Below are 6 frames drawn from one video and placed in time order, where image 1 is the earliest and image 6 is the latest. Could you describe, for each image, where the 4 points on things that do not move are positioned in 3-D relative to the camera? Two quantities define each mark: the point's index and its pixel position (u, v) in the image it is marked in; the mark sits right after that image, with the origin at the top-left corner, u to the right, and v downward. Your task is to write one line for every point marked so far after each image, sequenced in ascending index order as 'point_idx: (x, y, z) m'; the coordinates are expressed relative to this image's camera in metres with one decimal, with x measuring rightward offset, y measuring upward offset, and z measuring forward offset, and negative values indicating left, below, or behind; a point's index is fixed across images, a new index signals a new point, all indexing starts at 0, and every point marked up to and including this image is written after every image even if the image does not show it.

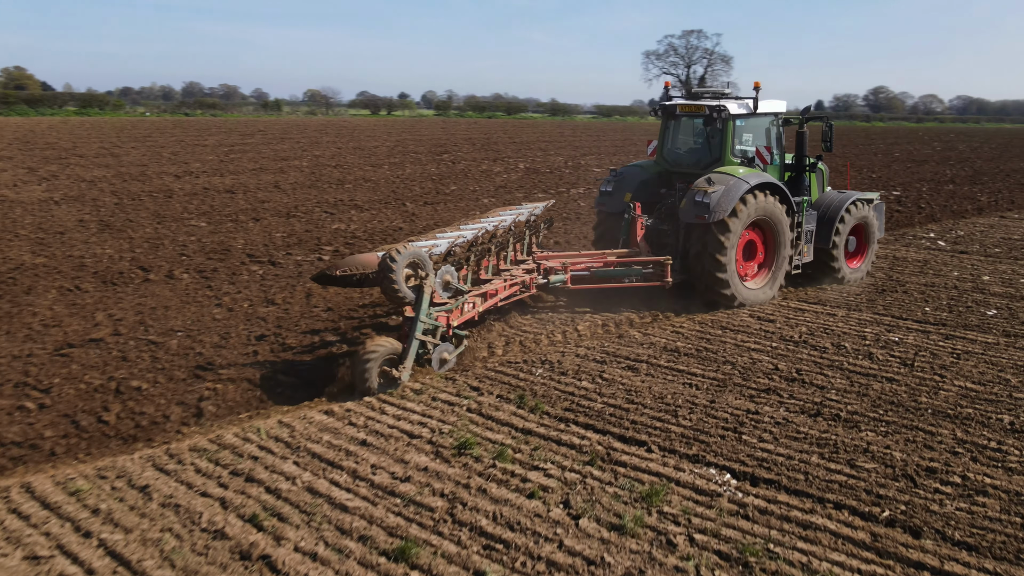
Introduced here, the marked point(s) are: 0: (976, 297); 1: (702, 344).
0: (+3.7, -0.1, +7.7) m
1: (+1.2, -0.4, +6.2) m
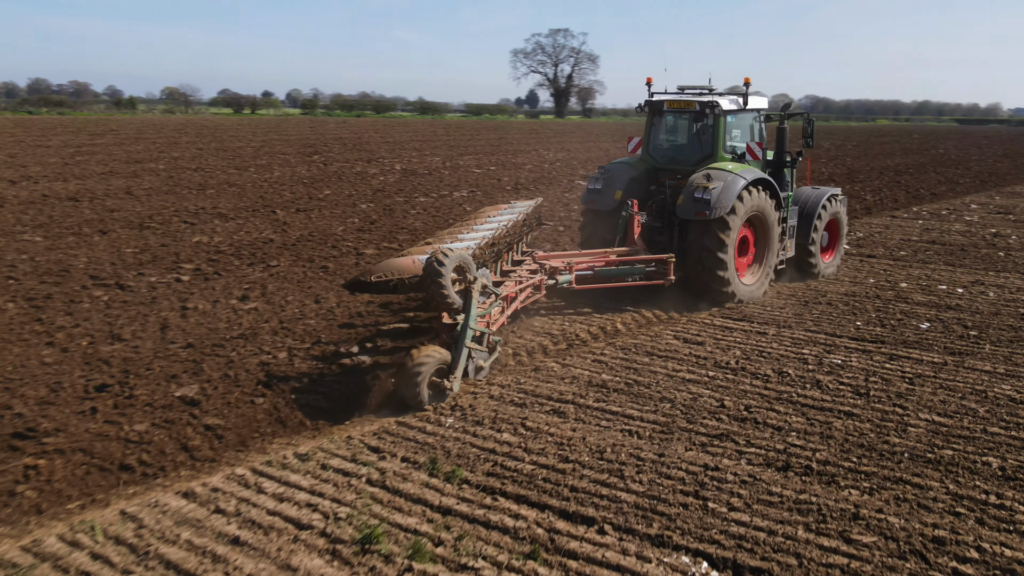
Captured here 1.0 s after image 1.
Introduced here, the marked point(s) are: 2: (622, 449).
0: (+2.9, -0.1, +7.3) m
1: (+0.6, -0.5, +5.4) m
2: (+0.5, -0.7, +4.3) m
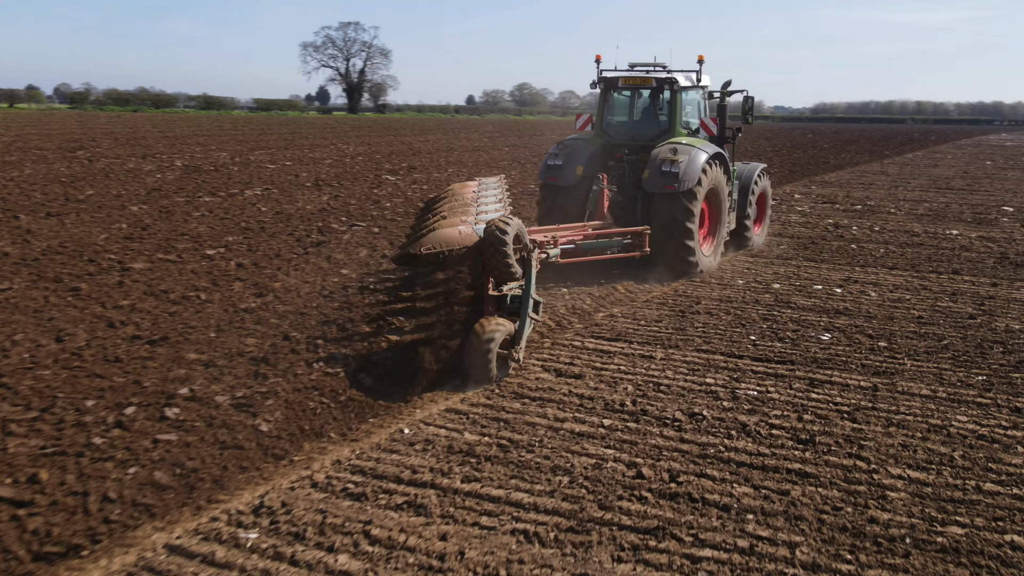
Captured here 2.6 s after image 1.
0: (+1.8, -0.2, +6.2) m
1: (0.0, -0.6, +4.0) m
2: (0.0, -0.8, +2.8) m
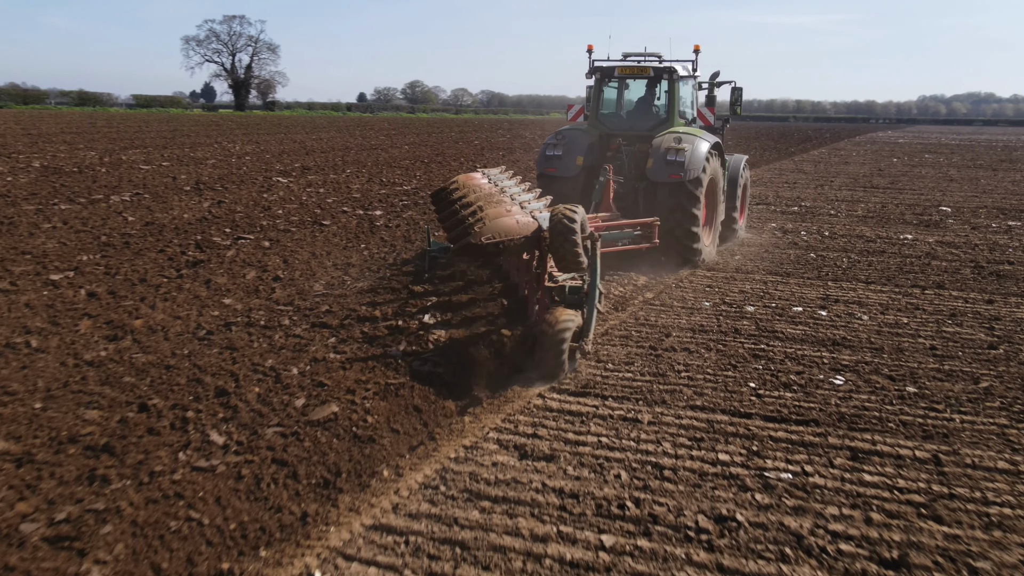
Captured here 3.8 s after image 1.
0: (+1.4, -0.3, +5.1) m
1: (-0.1, -0.8, +2.7) m
2: (+0.1, -1.0, +1.5) m
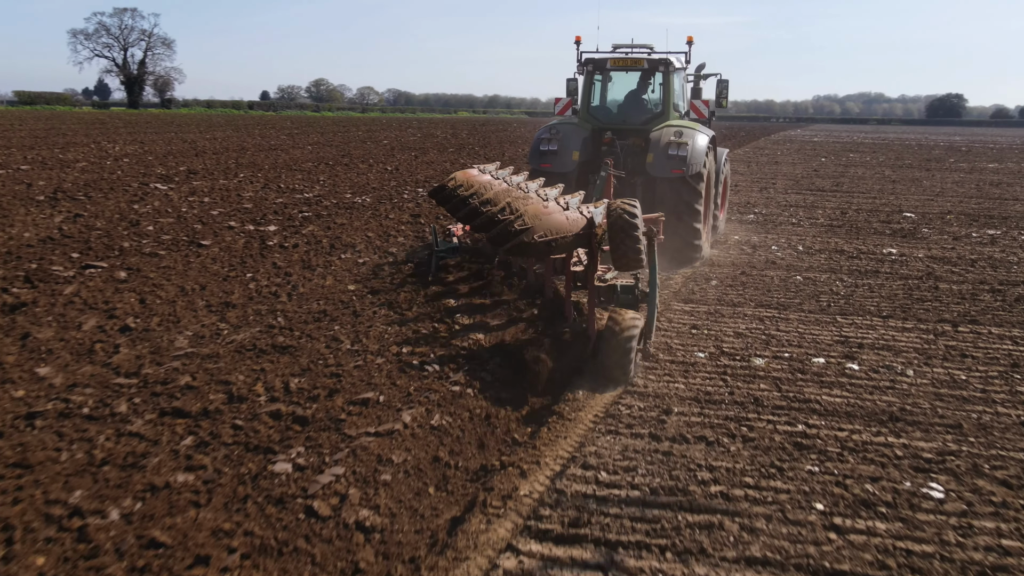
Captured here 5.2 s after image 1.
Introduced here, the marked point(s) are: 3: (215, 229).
0: (+1.2, -0.5, +3.7) m
1: (-0.1, -1.0, +1.1) m
2: (+0.2, -1.2, 0.0) m
3: (-2.5, +0.5, +8.3) m
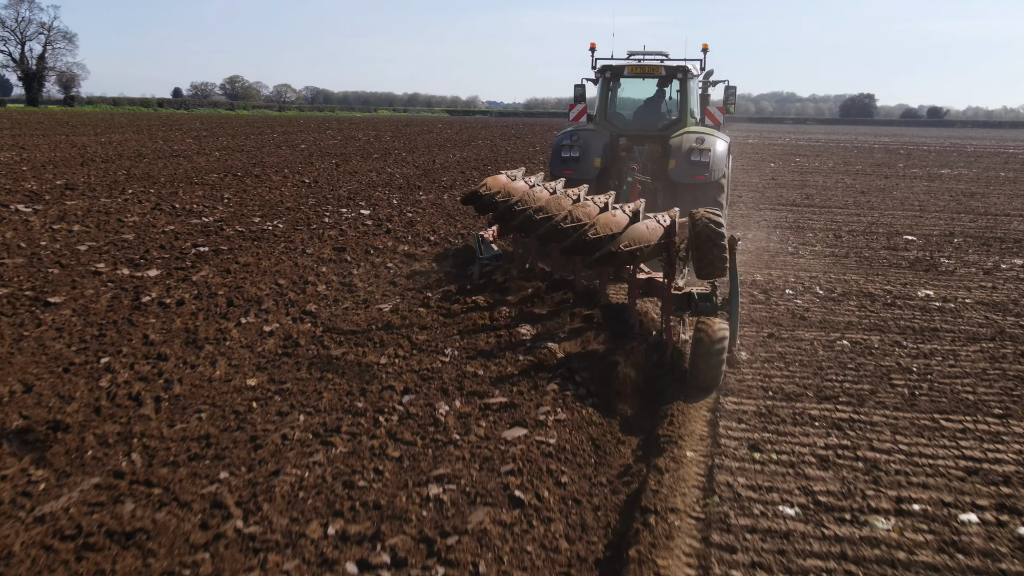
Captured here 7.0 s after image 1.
0: (+1.3, -0.9, +2.0) m
1: (+0.1, -1.4, -0.6) m
2: (+0.5, -1.6, -1.7) m
3: (-2.8, +0.1, +6.4) m
